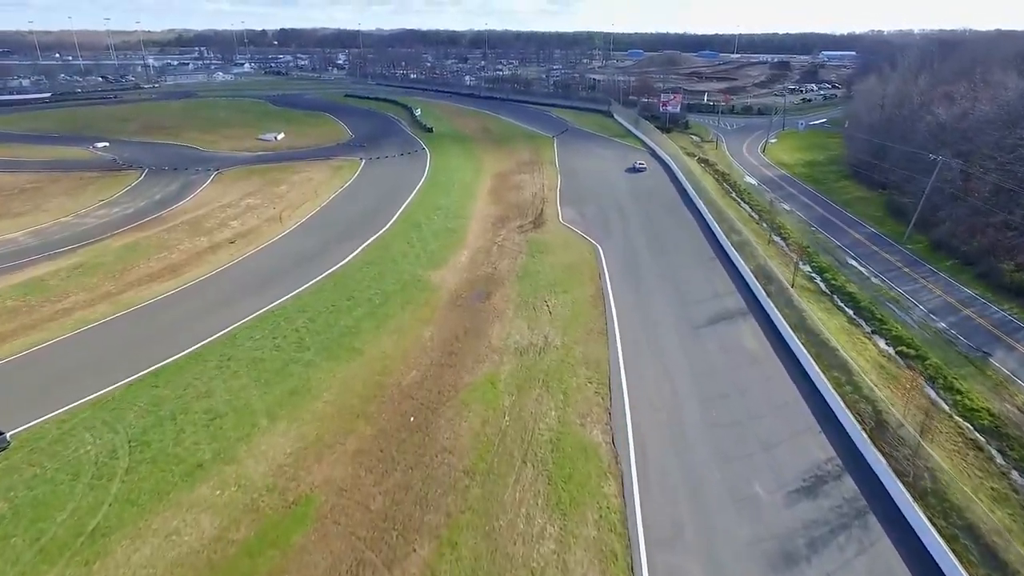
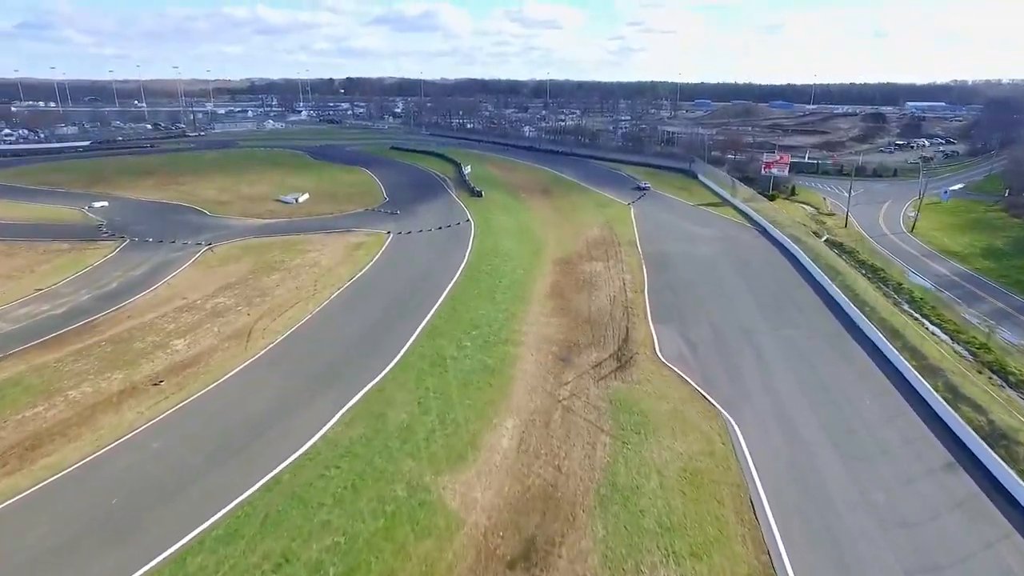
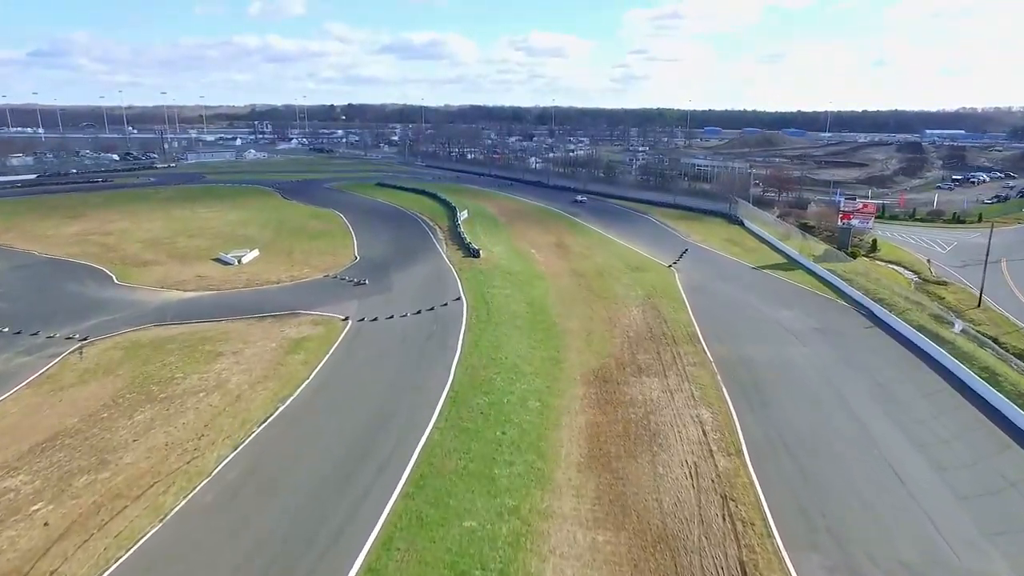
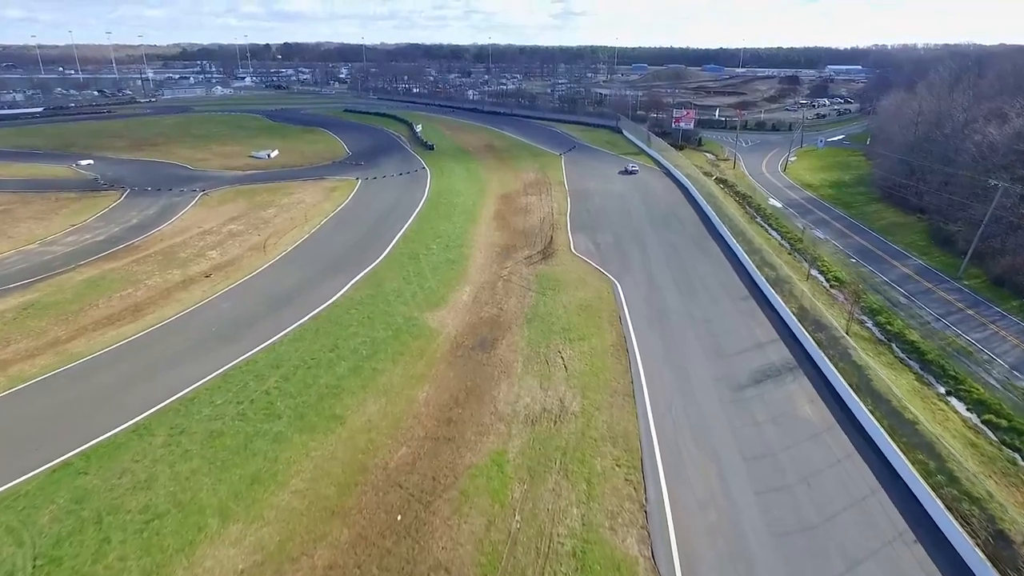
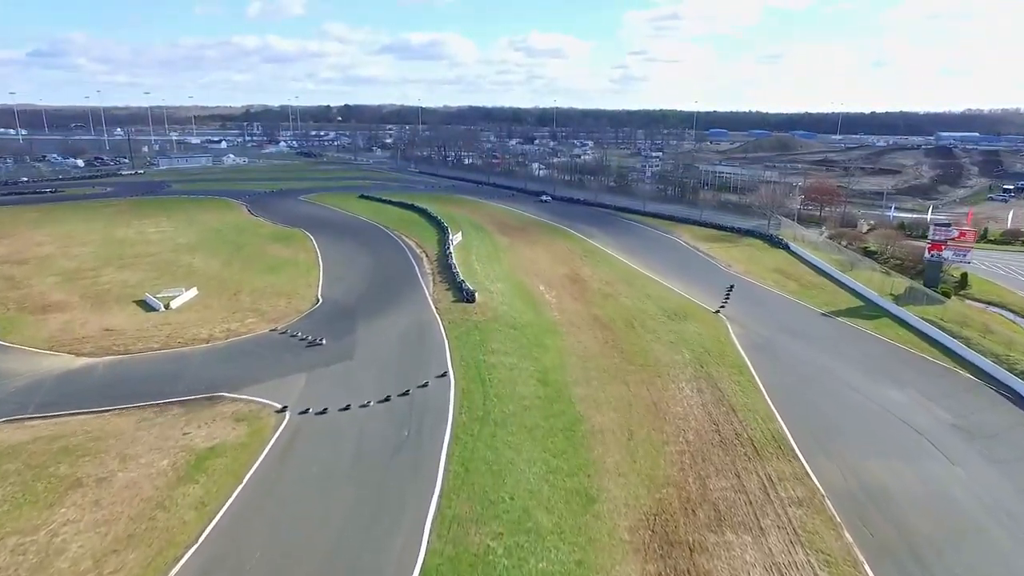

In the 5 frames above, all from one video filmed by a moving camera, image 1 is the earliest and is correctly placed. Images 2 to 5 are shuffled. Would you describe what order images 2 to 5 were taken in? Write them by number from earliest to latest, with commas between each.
4, 2, 3, 5
